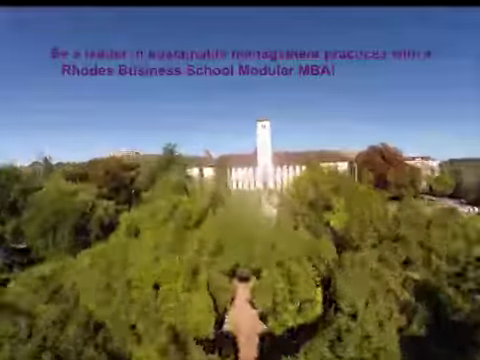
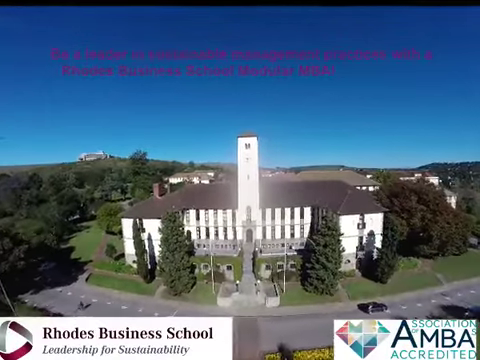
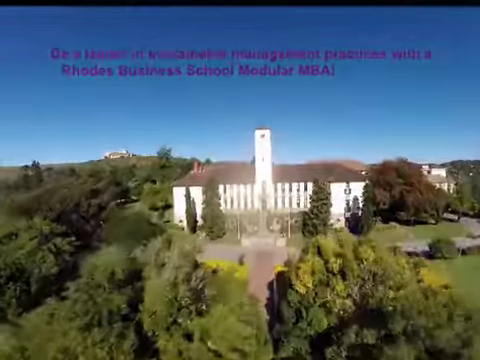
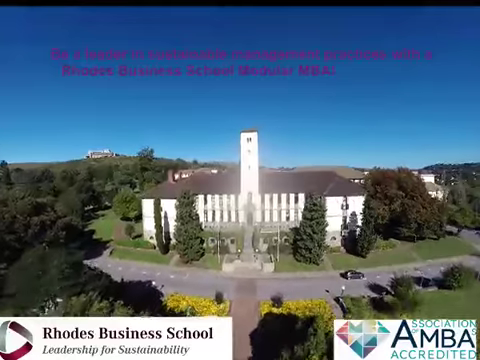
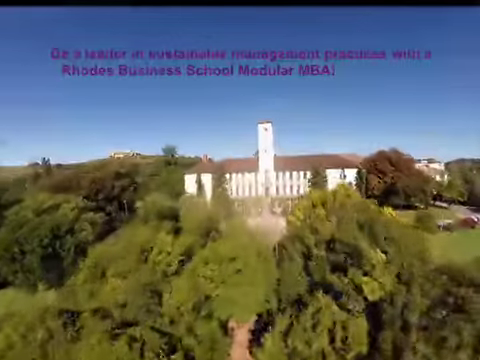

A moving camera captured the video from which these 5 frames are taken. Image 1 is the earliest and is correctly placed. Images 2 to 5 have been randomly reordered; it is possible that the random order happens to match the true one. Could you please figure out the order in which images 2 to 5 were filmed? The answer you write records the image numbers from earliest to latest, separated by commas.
5, 3, 4, 2
